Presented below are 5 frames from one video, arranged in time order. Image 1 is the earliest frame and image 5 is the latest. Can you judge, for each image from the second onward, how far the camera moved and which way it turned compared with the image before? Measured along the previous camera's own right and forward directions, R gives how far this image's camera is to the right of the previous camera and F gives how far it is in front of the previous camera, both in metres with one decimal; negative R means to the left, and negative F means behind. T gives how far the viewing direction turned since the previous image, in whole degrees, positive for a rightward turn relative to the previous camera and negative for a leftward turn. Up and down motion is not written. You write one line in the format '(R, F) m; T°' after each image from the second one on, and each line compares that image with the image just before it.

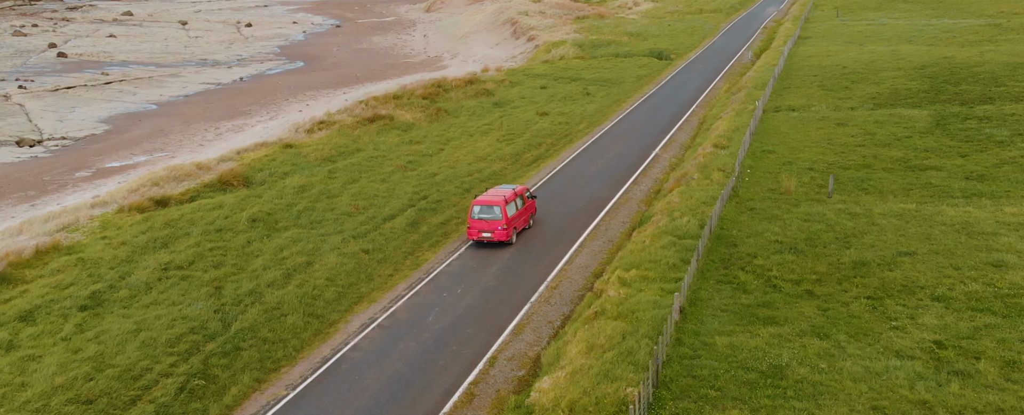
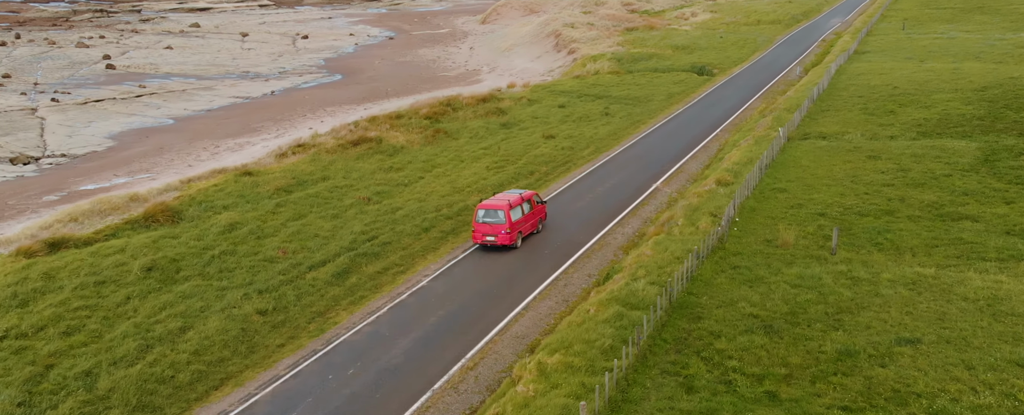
(+3.5, +4.3) m; -4°
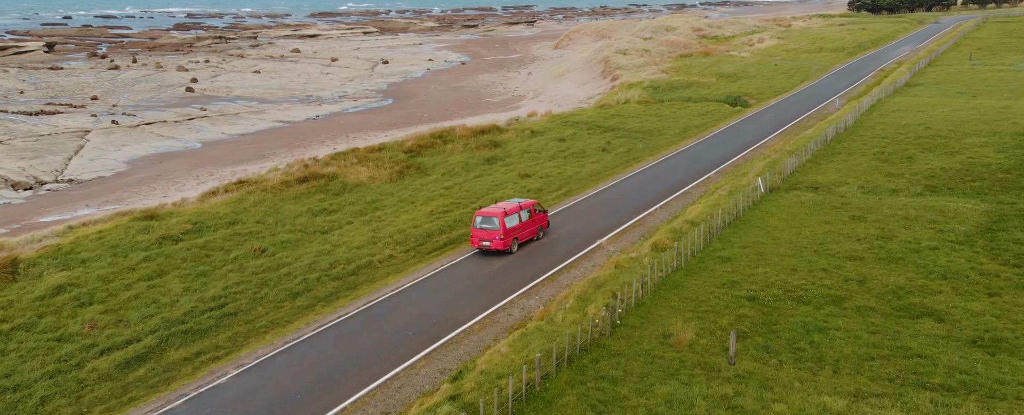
(+6.0, +5.2) m; -5°
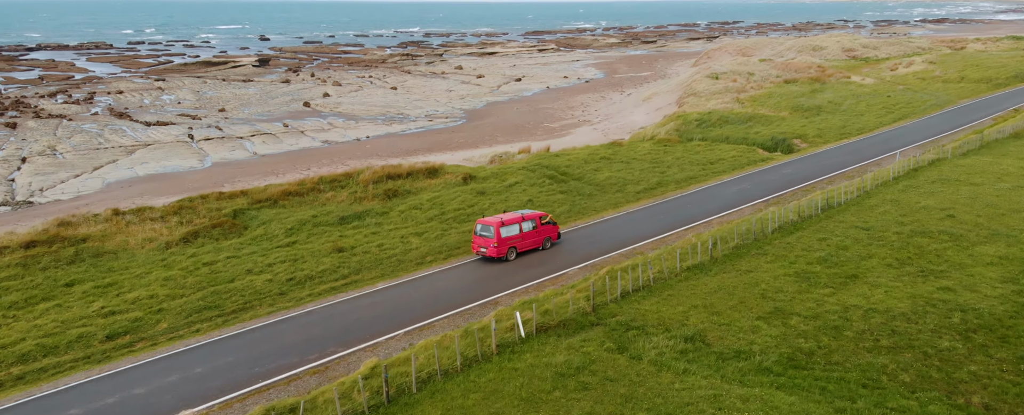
(+14.4, +14.0) m; -11°
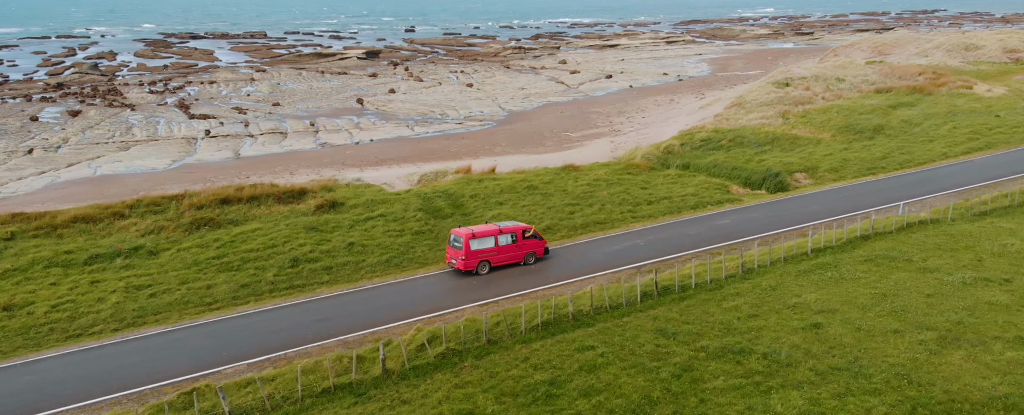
(+14.6, +9.5) m; -12°
